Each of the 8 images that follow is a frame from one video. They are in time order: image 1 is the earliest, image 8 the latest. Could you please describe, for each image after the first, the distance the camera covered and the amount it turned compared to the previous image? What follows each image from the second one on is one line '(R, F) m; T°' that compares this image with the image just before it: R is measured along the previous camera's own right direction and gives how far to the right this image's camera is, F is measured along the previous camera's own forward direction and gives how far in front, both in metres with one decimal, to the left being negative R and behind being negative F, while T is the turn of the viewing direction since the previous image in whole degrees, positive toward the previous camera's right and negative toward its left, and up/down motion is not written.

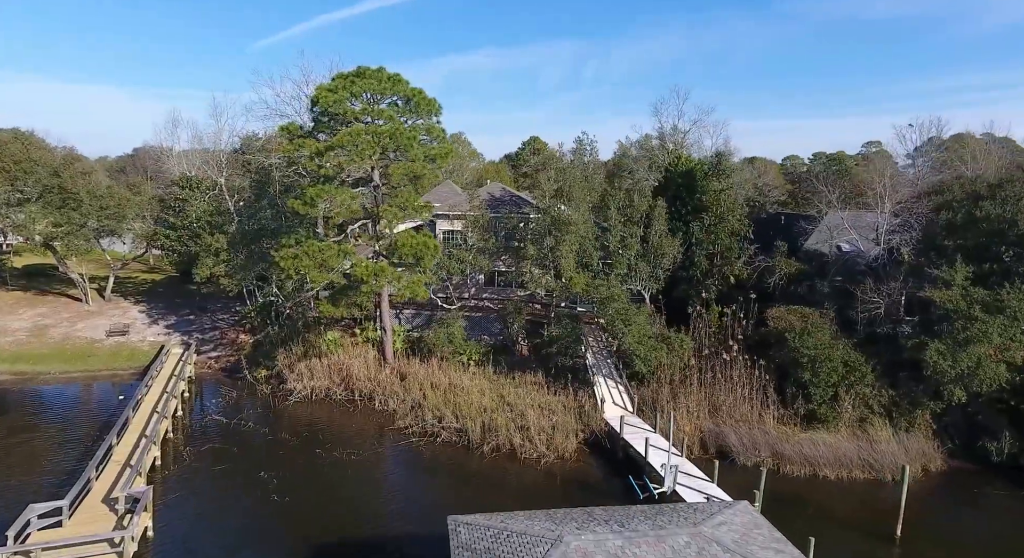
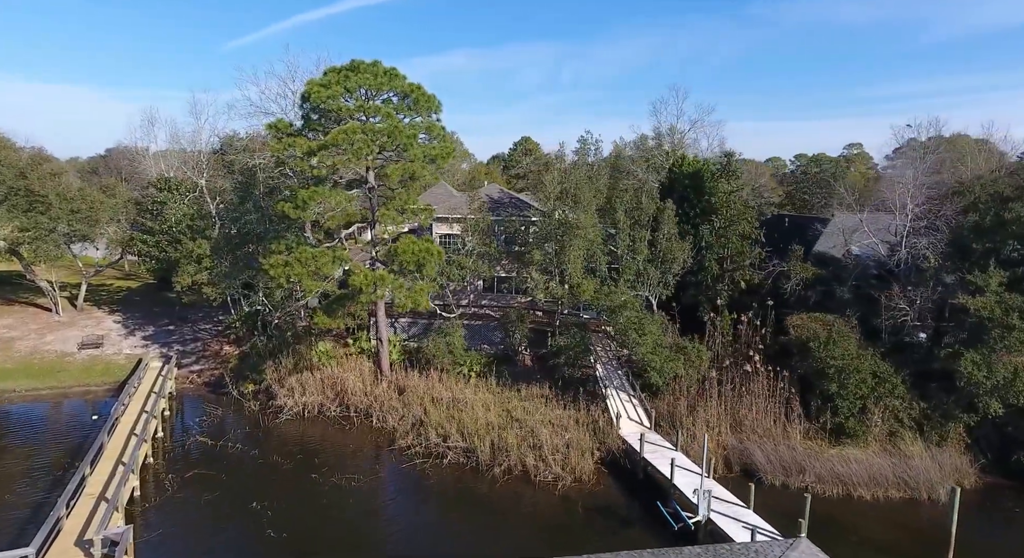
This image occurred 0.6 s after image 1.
(-0.7, +1.1) m; +2°
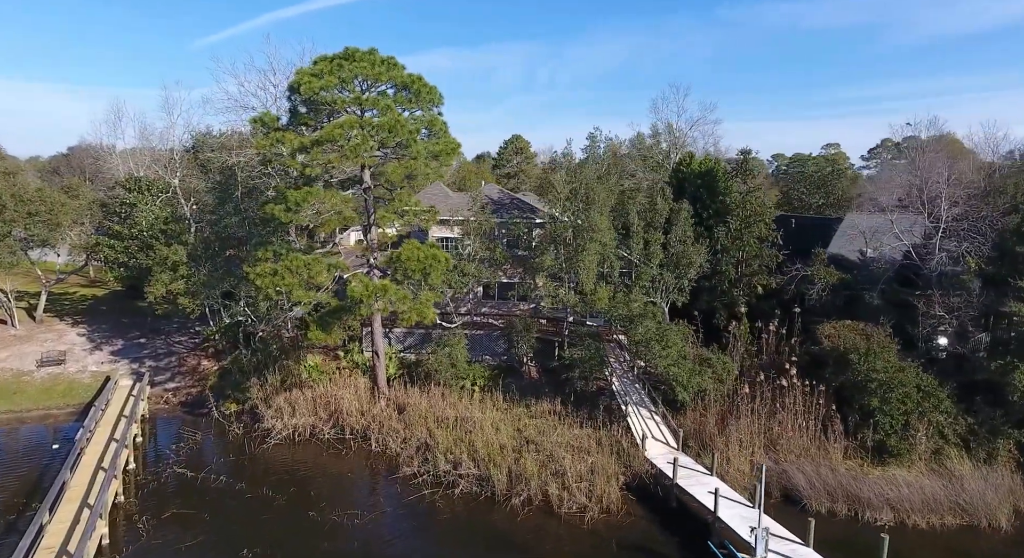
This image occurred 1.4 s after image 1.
(-1.0, +1.5) m; +2°
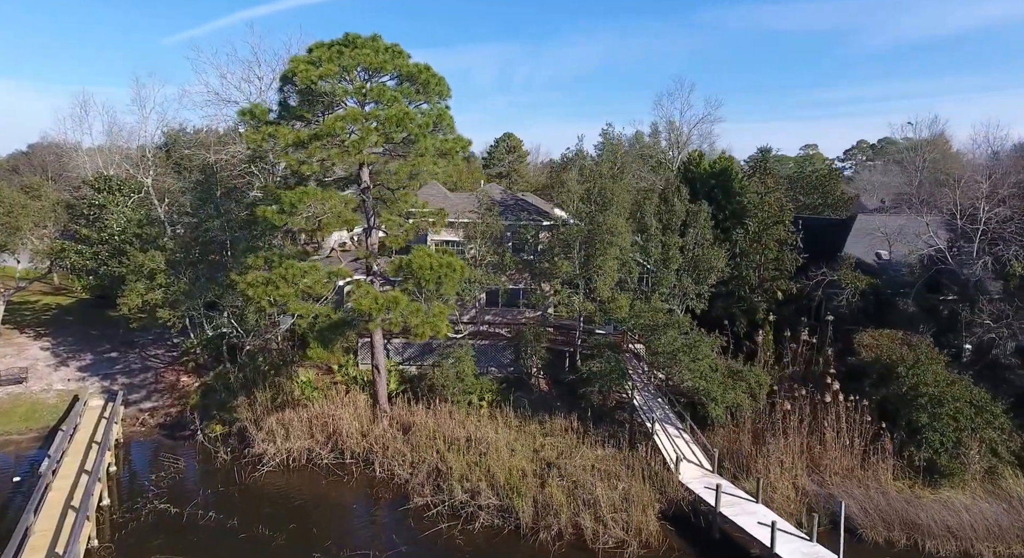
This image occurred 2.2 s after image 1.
(-1.0, +1.4) m; +2°
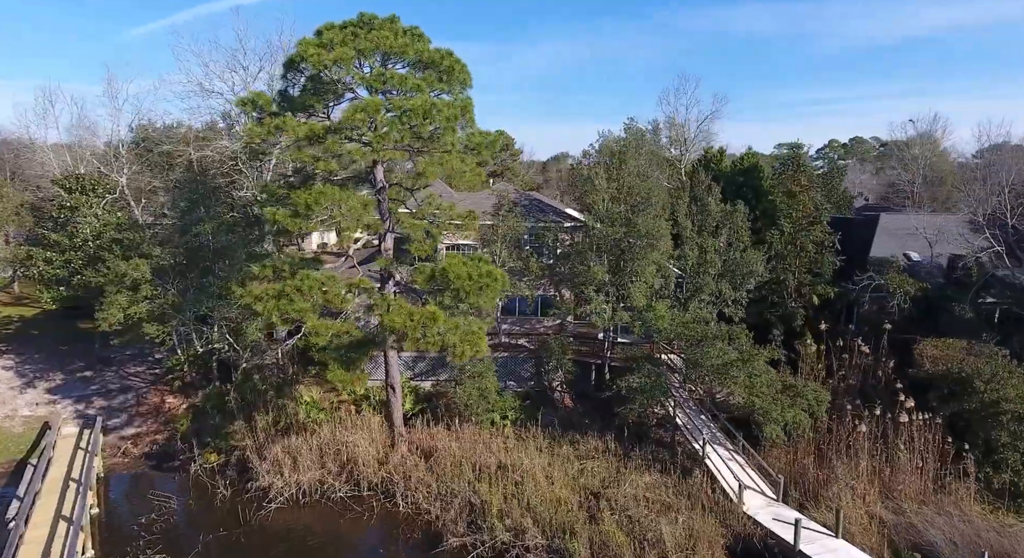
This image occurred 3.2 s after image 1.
(-1.4, +1.6) m; +3°
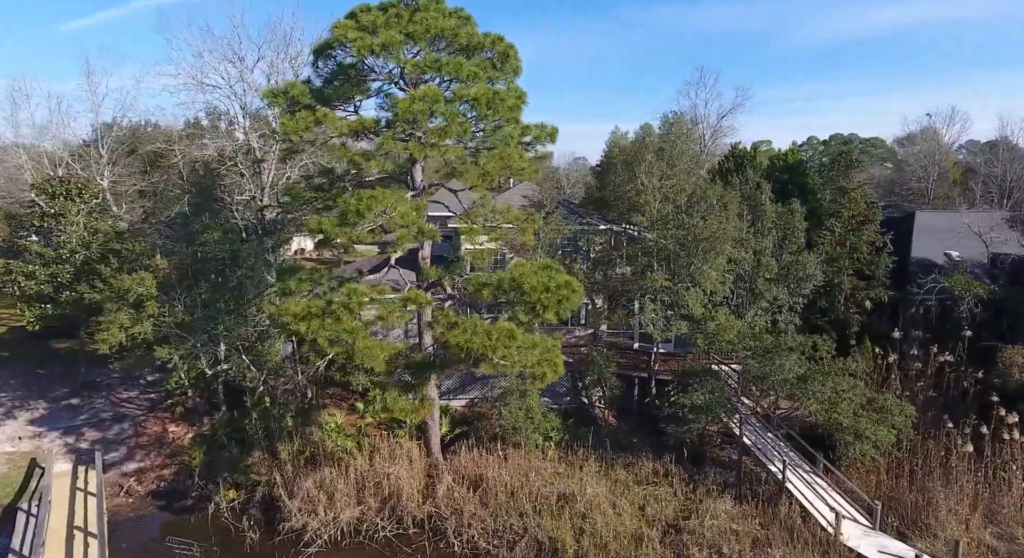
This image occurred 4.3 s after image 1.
(-1.8, +1.5) m; +3°
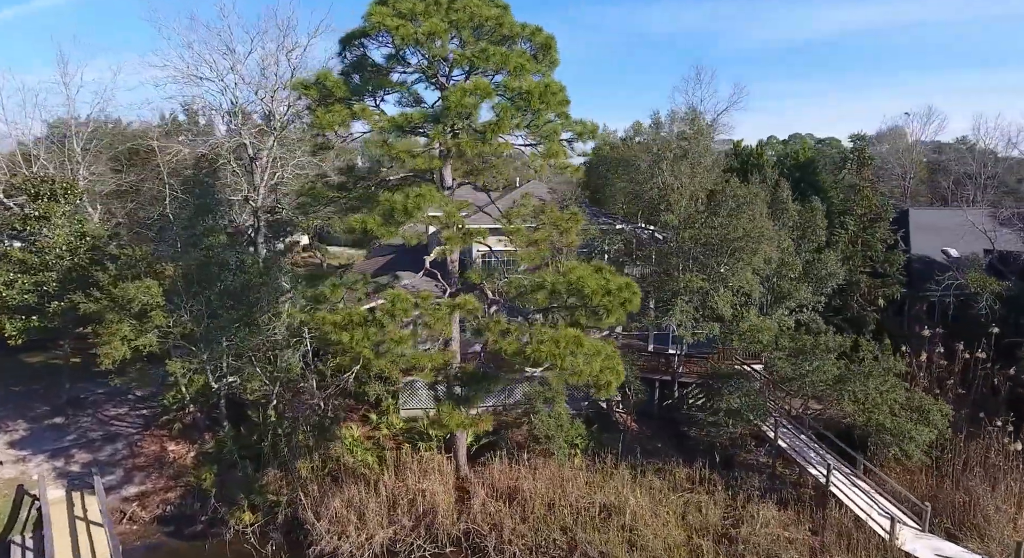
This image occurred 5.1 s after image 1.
(-1.5, +0.6) m; +4°
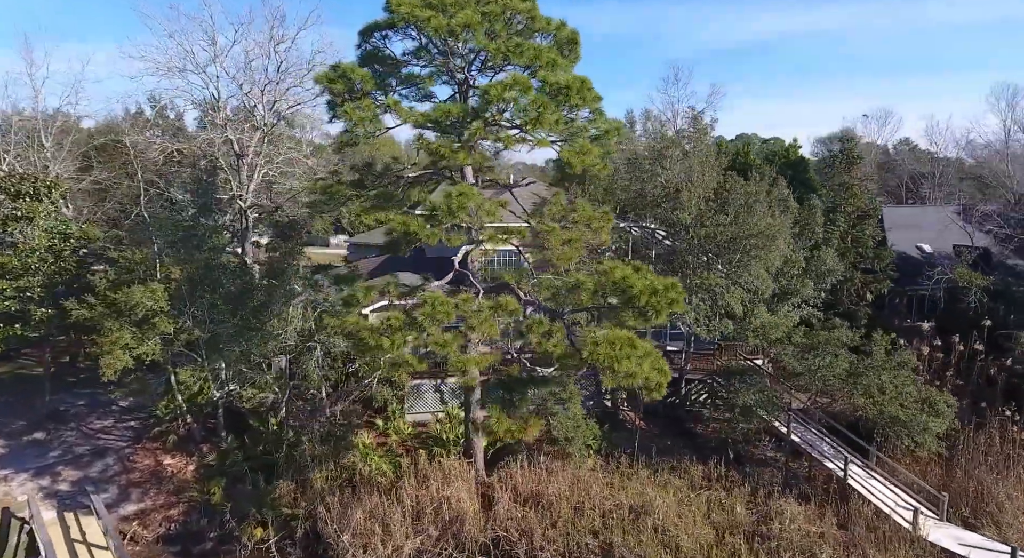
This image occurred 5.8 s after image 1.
(-1.4, +0.3) m; +4°
